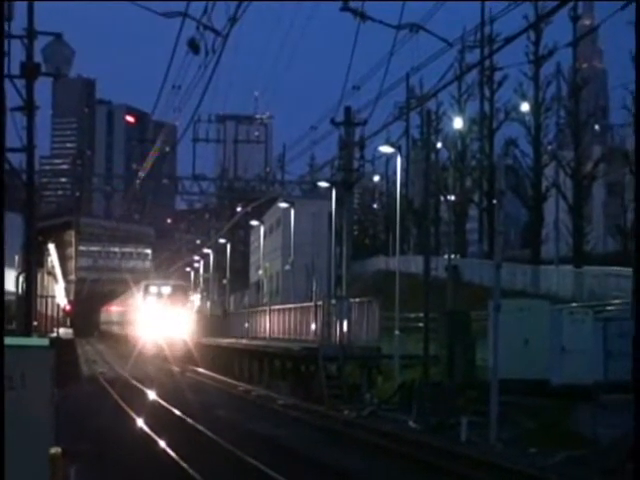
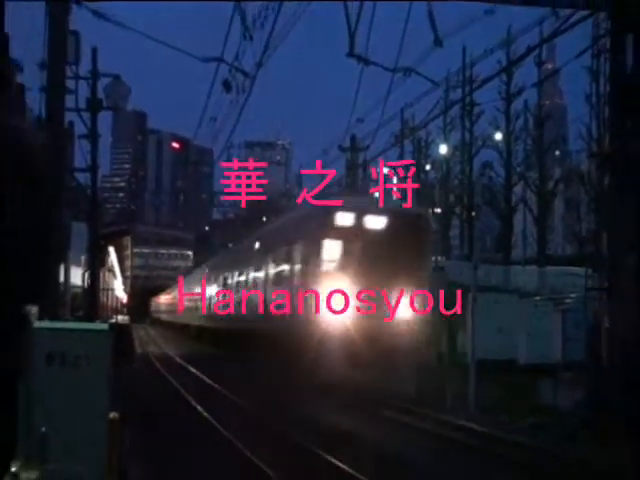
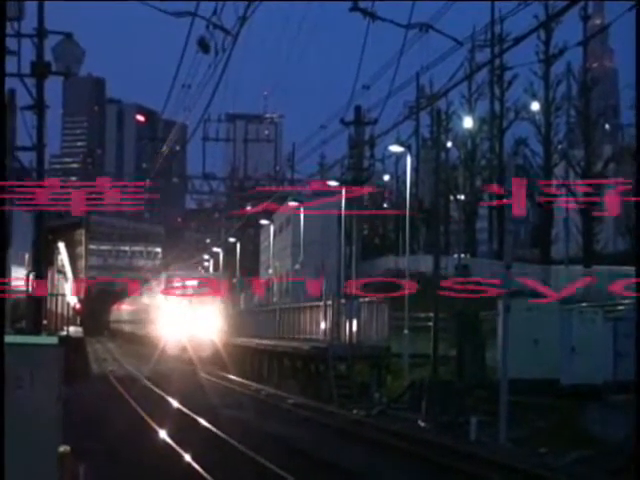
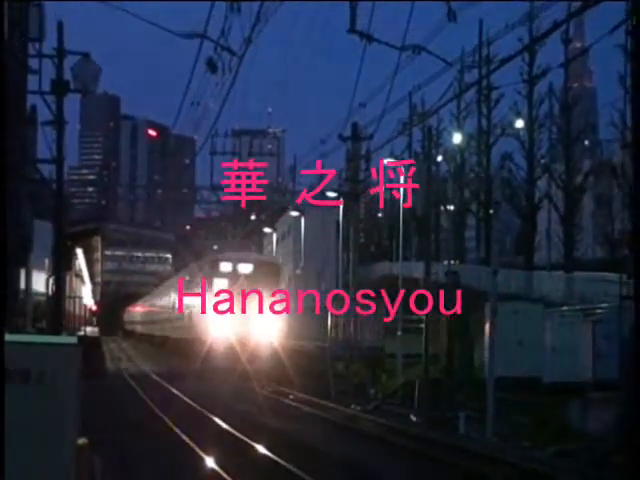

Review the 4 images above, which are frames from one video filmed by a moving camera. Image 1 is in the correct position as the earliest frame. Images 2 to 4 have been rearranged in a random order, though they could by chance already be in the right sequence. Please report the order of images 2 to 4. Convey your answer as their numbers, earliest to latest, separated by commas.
3, 4, 2
